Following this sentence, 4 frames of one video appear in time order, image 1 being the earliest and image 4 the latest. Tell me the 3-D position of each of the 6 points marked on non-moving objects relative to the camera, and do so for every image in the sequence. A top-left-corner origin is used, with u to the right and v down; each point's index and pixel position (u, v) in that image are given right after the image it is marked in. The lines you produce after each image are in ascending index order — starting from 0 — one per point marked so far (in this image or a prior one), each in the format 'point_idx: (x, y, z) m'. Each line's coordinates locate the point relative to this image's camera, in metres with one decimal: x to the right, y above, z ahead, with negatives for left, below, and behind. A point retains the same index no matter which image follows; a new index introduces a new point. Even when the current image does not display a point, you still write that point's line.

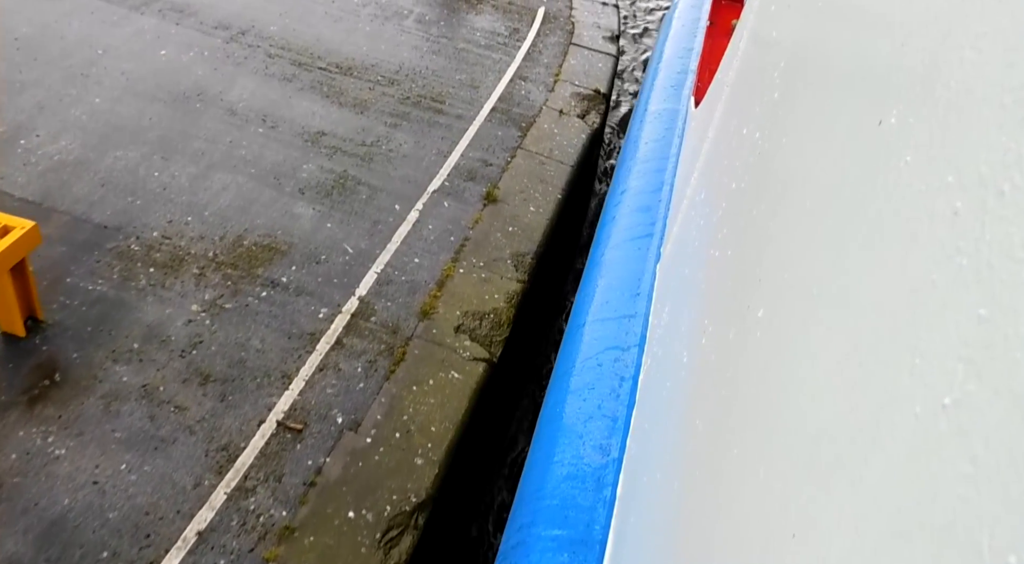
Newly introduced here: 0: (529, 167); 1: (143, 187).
0: (+0.1, +0.6, +4.8) m
1: (-1.6, +0.4, +3.9) m
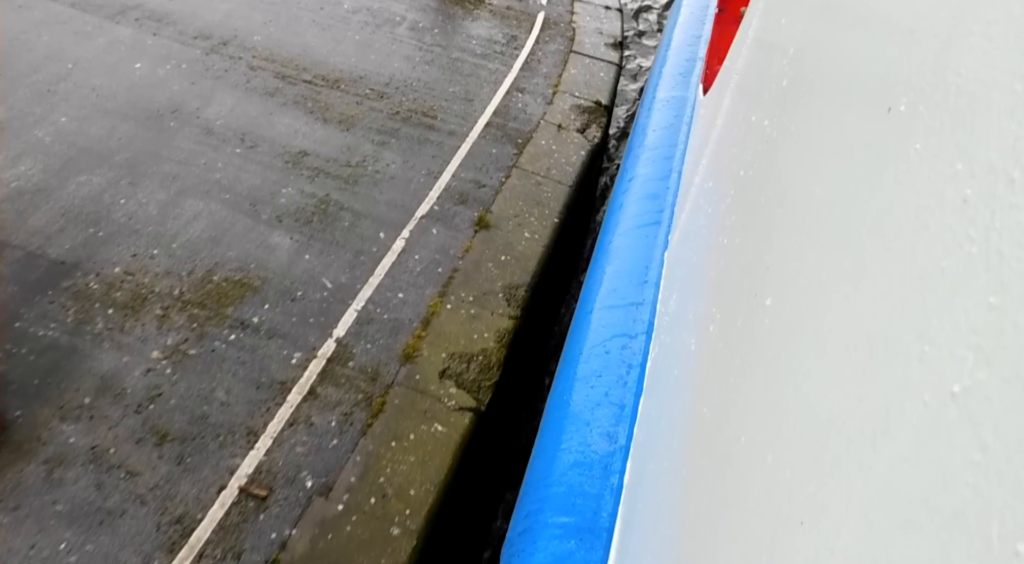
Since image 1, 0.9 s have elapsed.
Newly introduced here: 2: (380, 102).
0: (+0.1, +0.5, +4.5) m
1: (-1.7, +0.3, +3.6) m
2: (-0.7, +1.0, +4.8) m
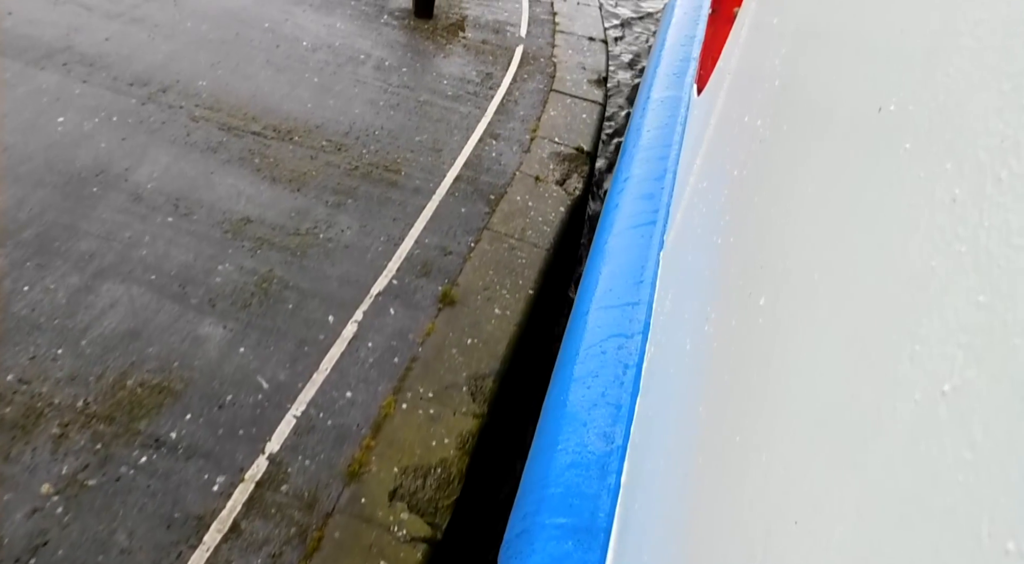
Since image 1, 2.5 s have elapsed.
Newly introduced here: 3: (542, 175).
0: (-0.1, +0.1, +4.0) m
1: (-1.8, -0.1, +3.2) m
2: (-0.9, +0.6, +4.3) m
3: (+0.2, +0.6, +4.7) m
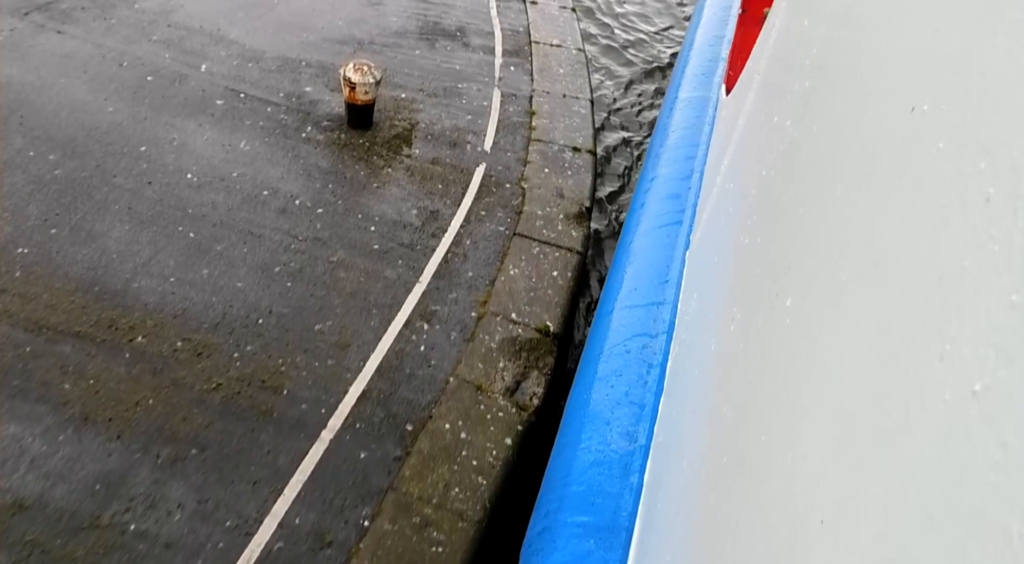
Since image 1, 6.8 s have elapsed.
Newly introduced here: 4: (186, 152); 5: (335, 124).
0: (-0.4, -0.8, +2.7) m
1: (-2.1, -1.0, +1.9) m
2: (-1.1, -0.3, +3.1) m
3: (-0.1, -0.4, +3.4) m
4: (-1.5, +0.6, +4.1) m
5: (-0.9, +0.8, +4.6) m
